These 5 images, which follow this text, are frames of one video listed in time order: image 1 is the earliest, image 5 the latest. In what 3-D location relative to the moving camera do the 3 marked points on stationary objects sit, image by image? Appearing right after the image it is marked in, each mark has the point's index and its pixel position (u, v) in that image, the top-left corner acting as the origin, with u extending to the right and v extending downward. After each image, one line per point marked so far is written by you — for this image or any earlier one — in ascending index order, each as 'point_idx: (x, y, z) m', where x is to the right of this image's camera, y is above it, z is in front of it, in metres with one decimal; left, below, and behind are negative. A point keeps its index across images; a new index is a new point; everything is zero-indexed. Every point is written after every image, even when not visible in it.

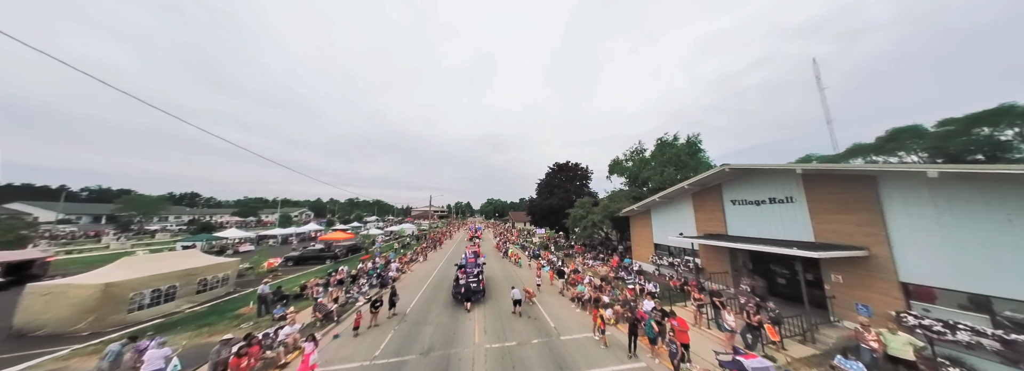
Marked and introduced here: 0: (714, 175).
0: (+12.1, +0.6, +12.7) m
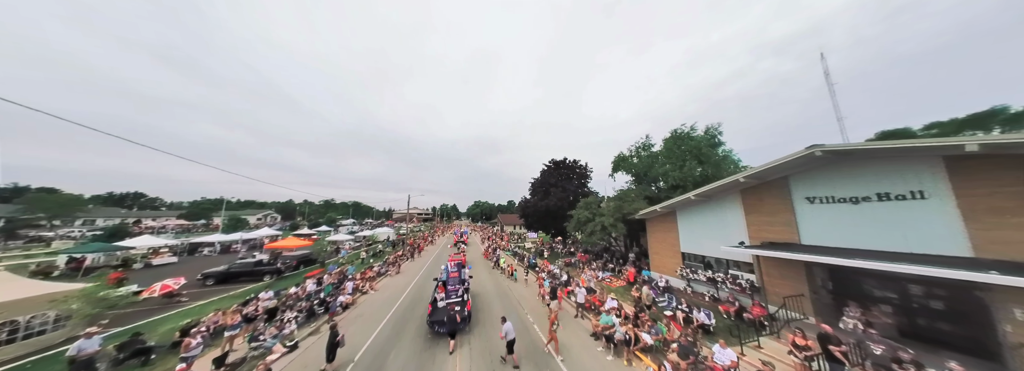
0: (+12.1, +0.9, +9.6) m
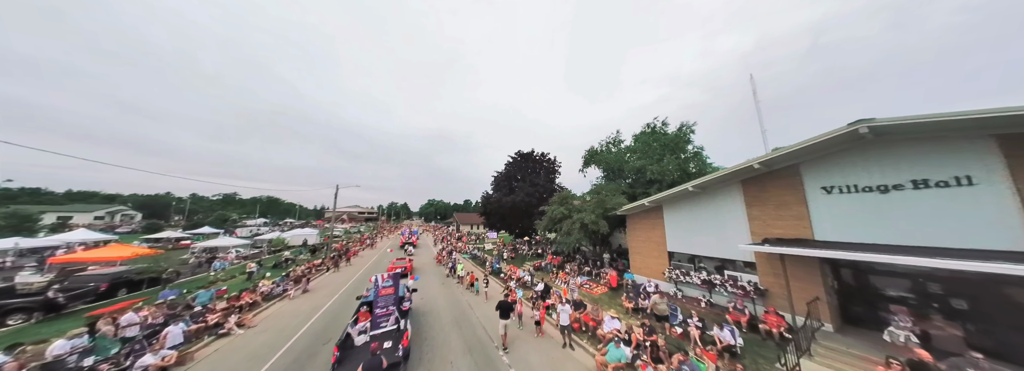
0: (+11.2, +1.4, +8.3) m
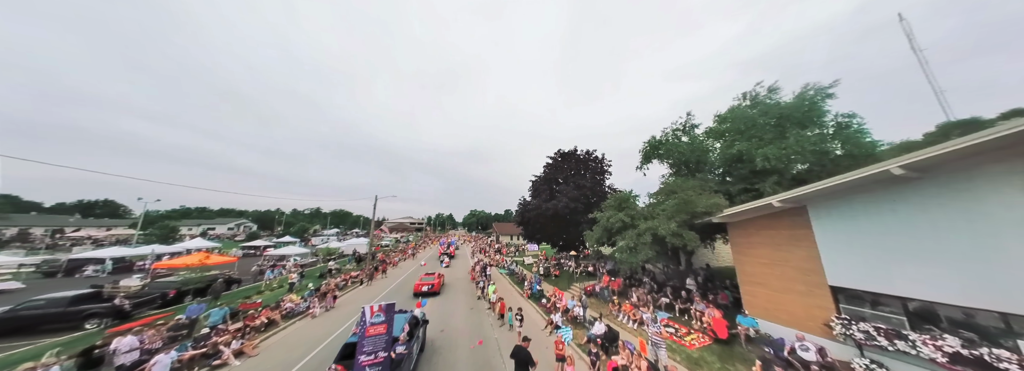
0: (+11.8, +2.2, +2.9) m
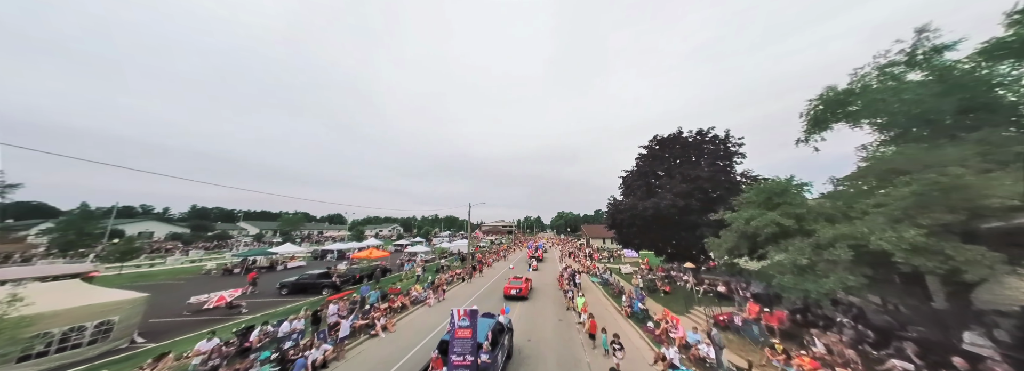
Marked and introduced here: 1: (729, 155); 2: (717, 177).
0: (+11.1, +3.1, -2.5) m
1: (+17.5, +2.5, +17.1) m
2: (+15.5, +0.7, +15.8) m
